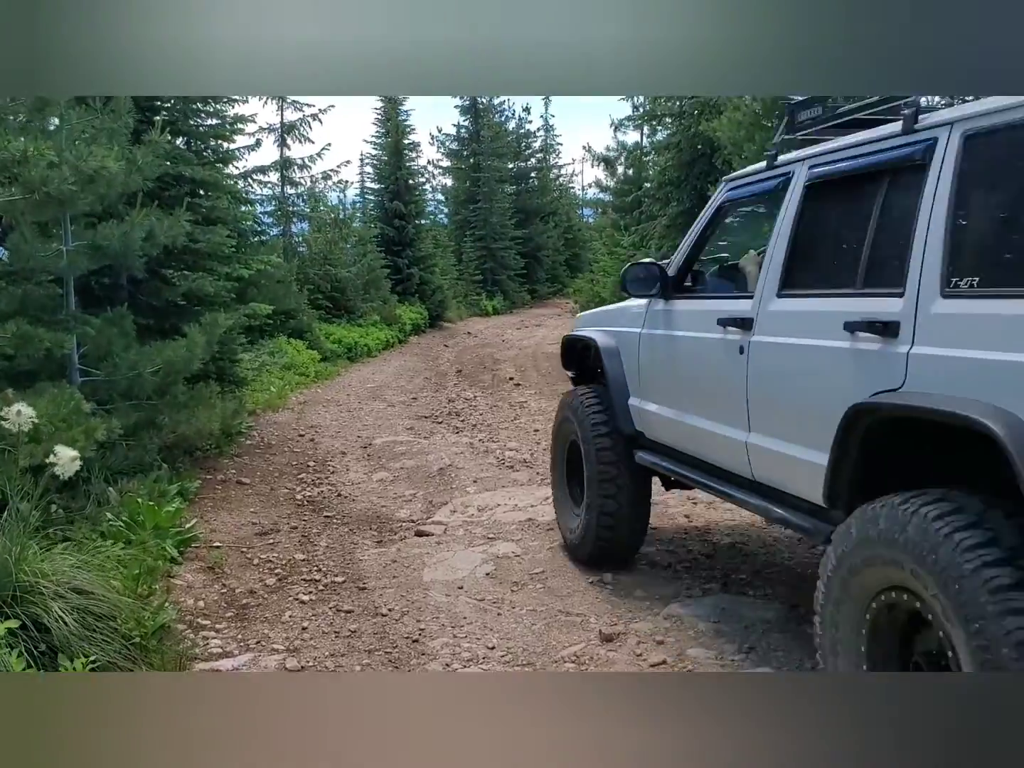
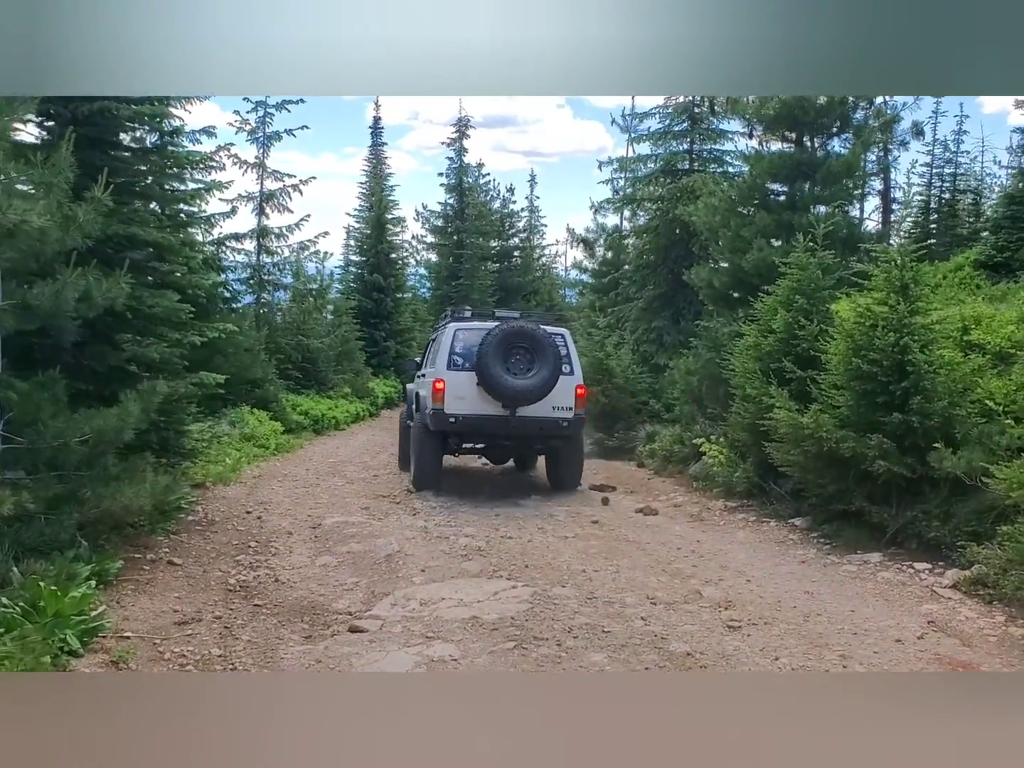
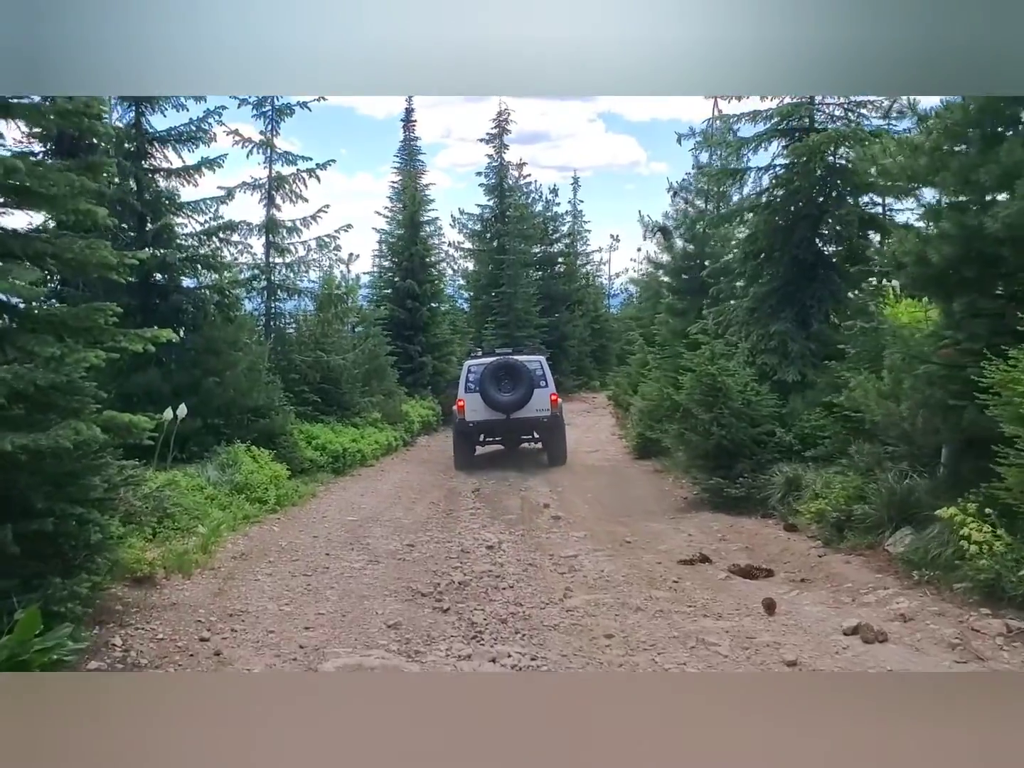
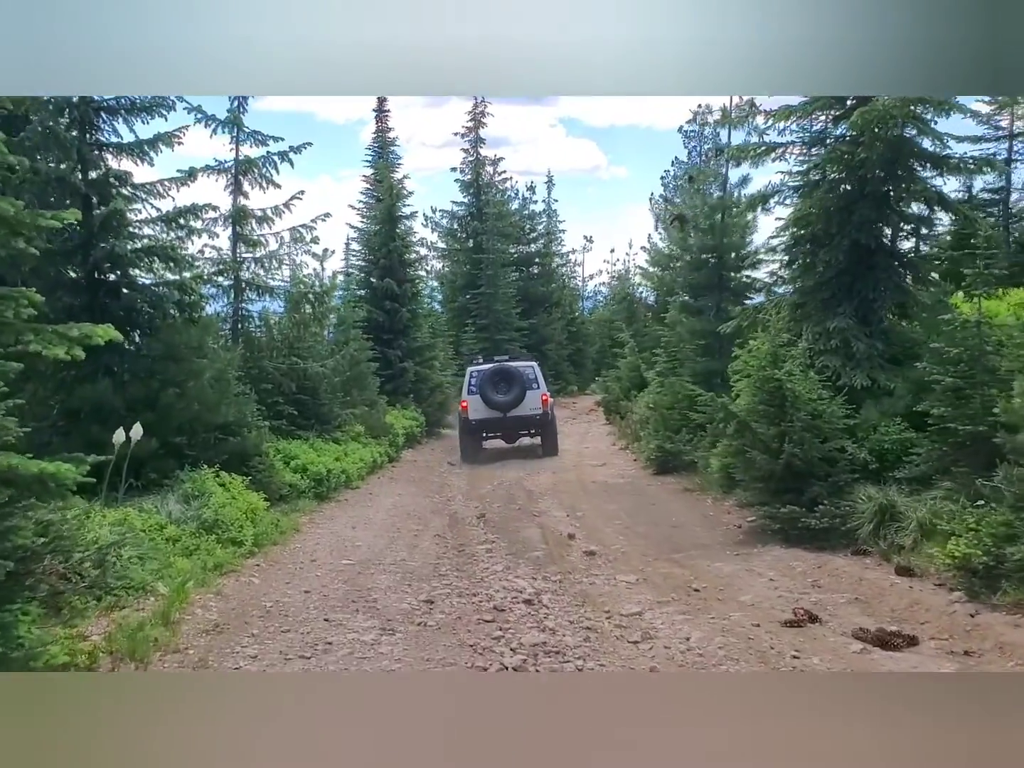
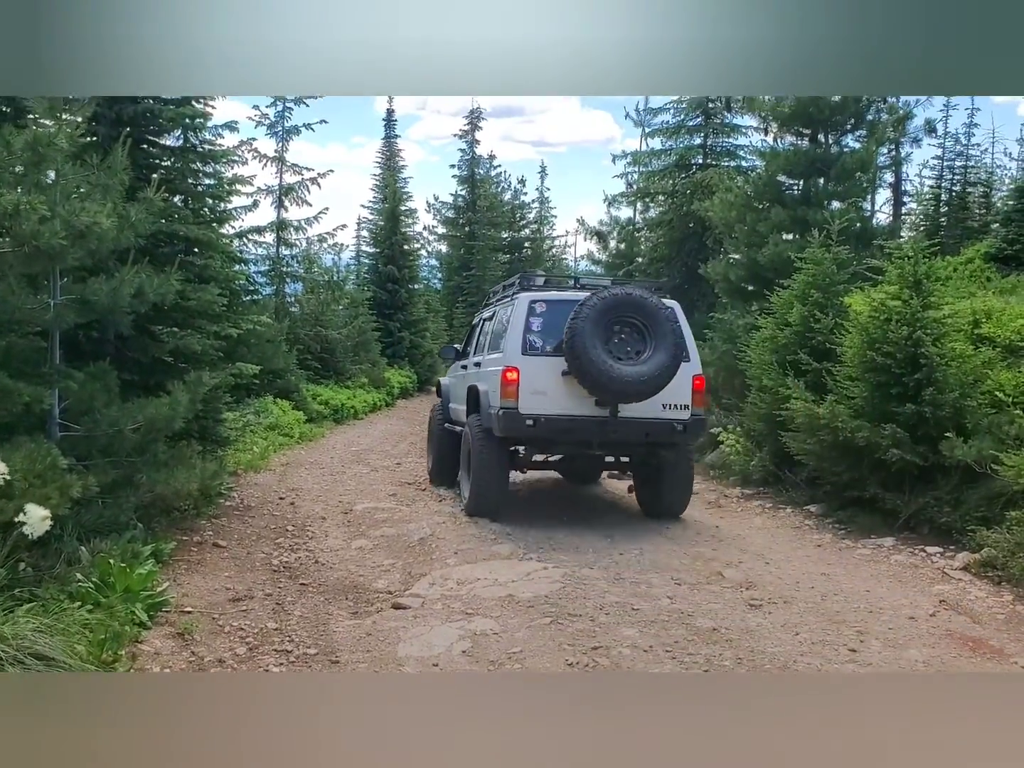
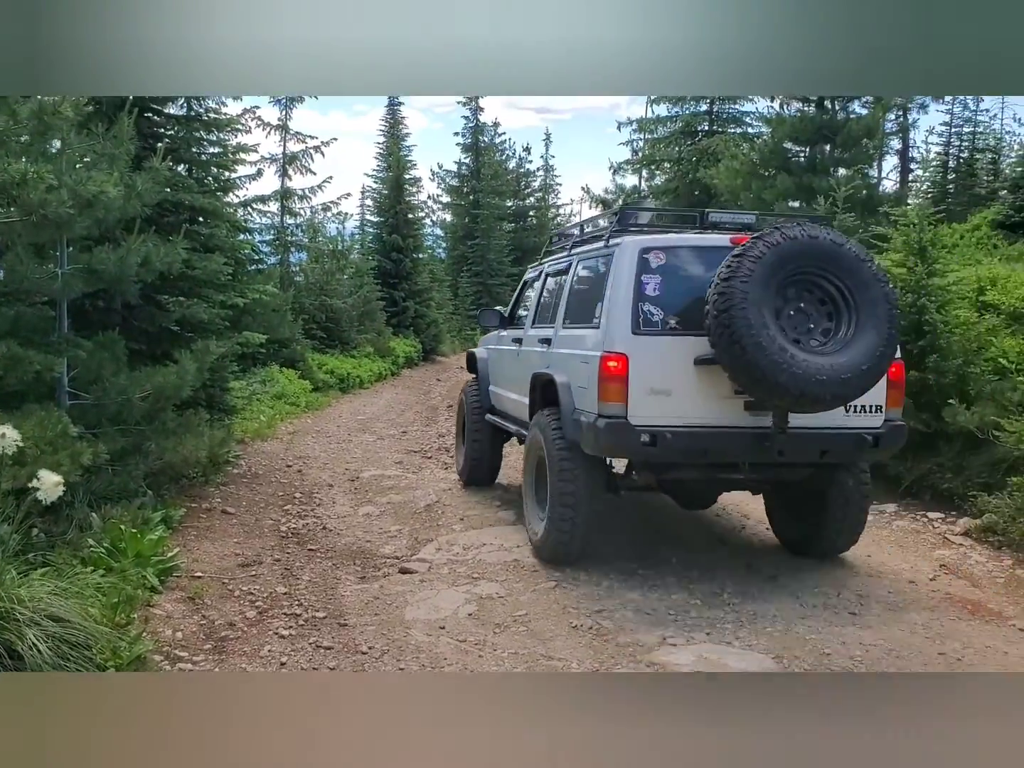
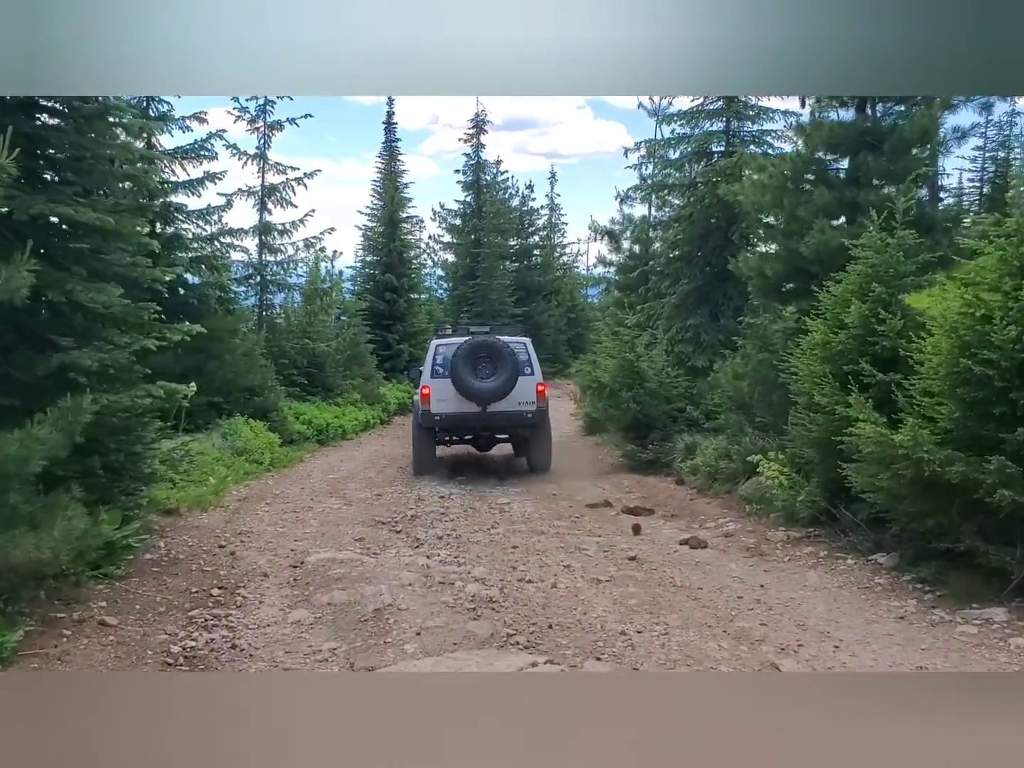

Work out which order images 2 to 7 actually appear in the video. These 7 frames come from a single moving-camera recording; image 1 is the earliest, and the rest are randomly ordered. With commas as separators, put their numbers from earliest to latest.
6, 5, 2, 7, 3, 4
